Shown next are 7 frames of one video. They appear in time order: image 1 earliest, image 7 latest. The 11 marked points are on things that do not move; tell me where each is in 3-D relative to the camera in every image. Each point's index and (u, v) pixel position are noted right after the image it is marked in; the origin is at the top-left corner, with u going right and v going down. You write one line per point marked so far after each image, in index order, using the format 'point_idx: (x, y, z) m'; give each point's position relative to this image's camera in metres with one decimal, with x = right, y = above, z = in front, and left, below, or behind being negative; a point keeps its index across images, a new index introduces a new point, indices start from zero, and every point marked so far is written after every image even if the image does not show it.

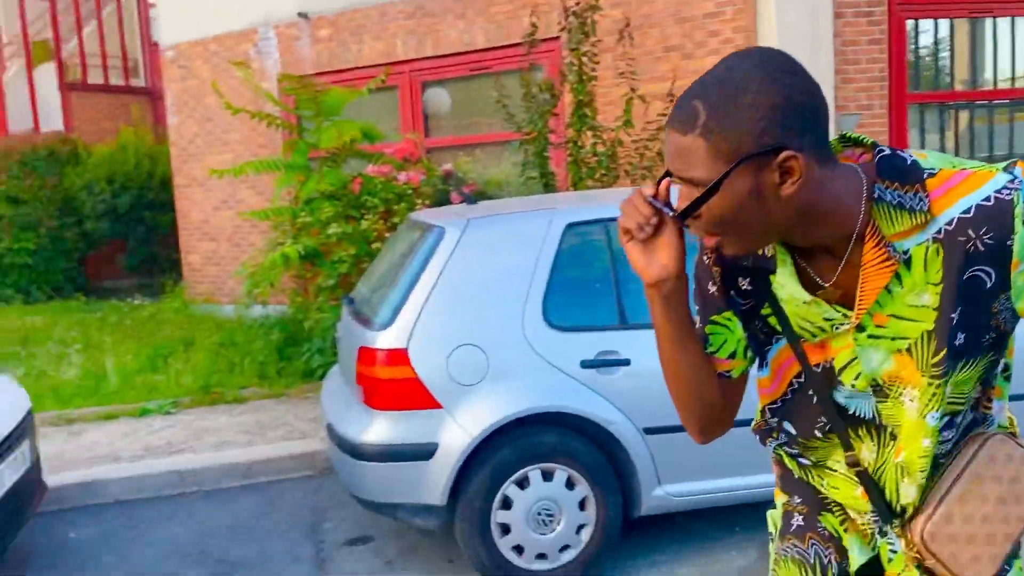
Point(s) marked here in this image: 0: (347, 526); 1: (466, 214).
0: (-0.8, -1.2, +4.4) m
1: (-0.2, +0.3, +3.8) m
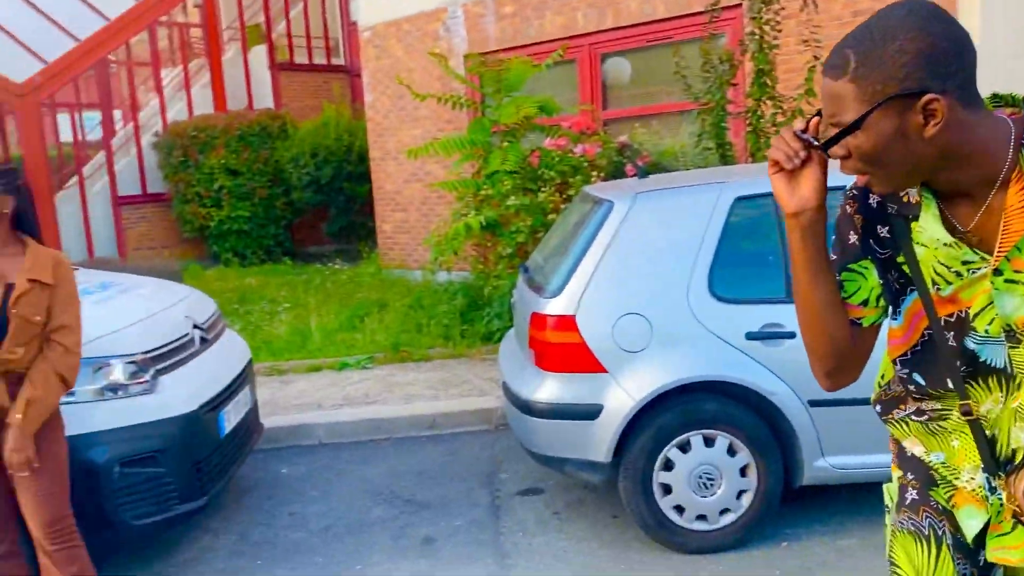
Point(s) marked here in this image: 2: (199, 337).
0: (+0.1, -1.0, +4.8) m
1: (+0.6, +0.5, +4.0) m
2: (-1.6, -0.2, +4.4) m
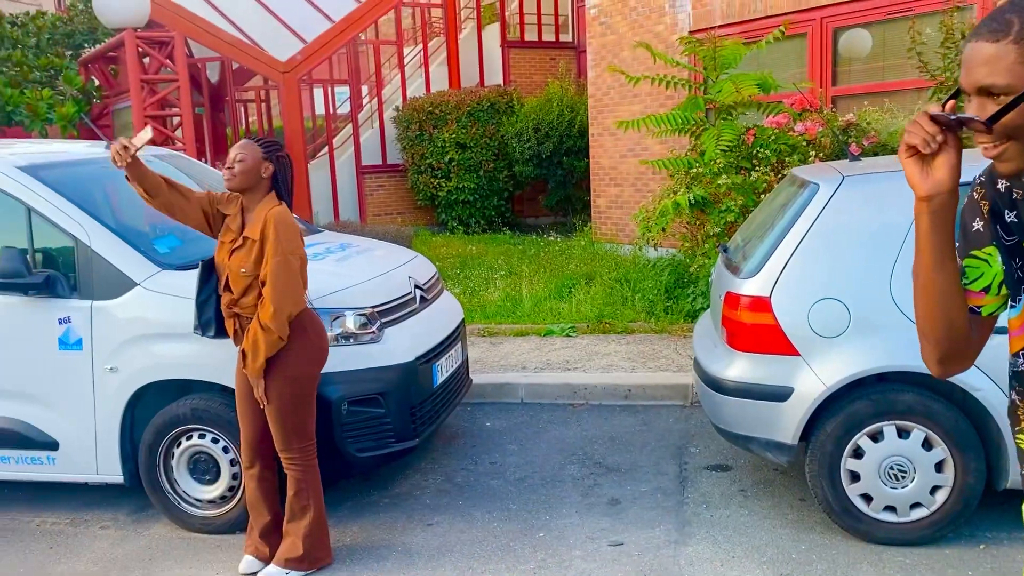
0: (+1.1, -0.9, +4.8) m
1: (+1.5, +0.5, +3.9) m
2: (-0.5, 0.0, +4.9) m
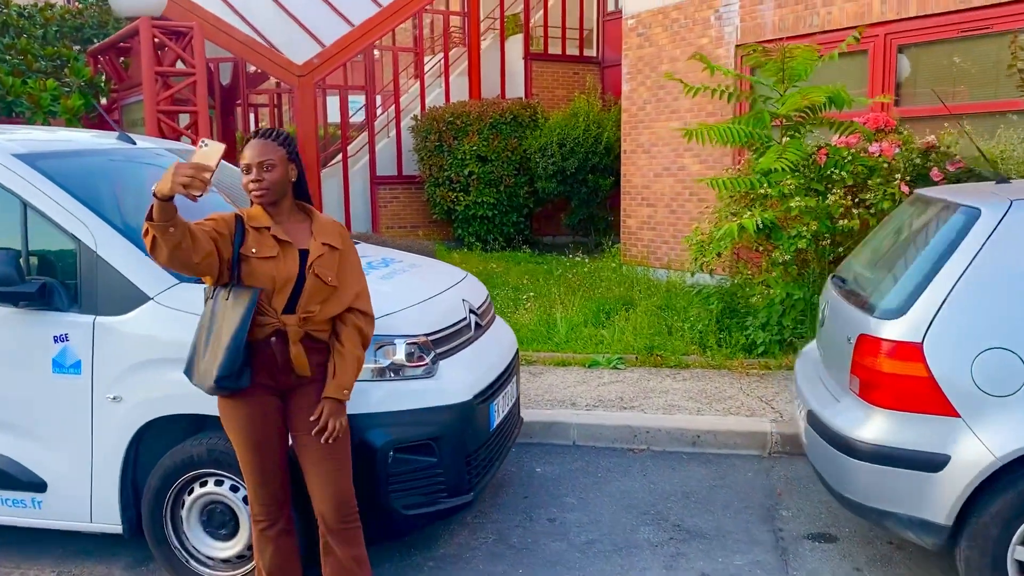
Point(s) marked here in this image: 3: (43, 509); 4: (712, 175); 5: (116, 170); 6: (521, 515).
0: (+1.4, -1.1, +4.2) m
1: (+1.9, +0.3, +3.3) m
2: (-0.2, -0.2, +4.2) m
3: (-2.0, -0.9, +3.7) m
4: (+2.4, +1.4, +10.6) m
5: (-1.9, +0.6, +4.1) m
6: (0.0, -1.1, +4.3) m
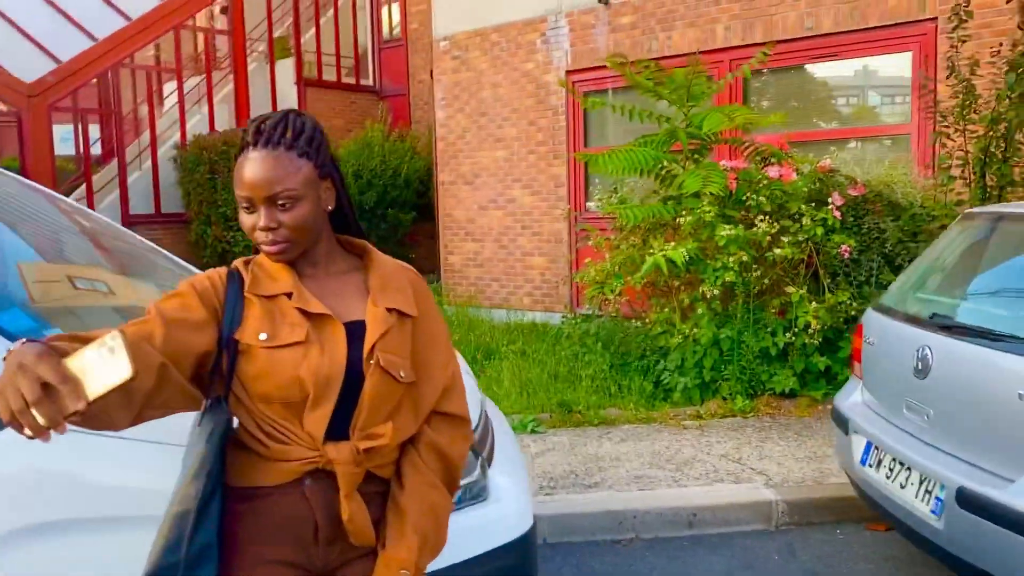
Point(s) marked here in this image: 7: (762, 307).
0: (+1.5, -1.3, +3.4) m
1: (+2.1, +0.2, +2.8) m
2: (-0.1, -0.4, +3.0) m
3: (-1.6, -1.2, +1.9) m
4: (+0.4, +0.9, +9.9) m
5: (-1.7, +0.3, +2.4) m
6: (+0.1, -1.3, +3.1) m
7: (+1.7, -0.1, +6.0) m
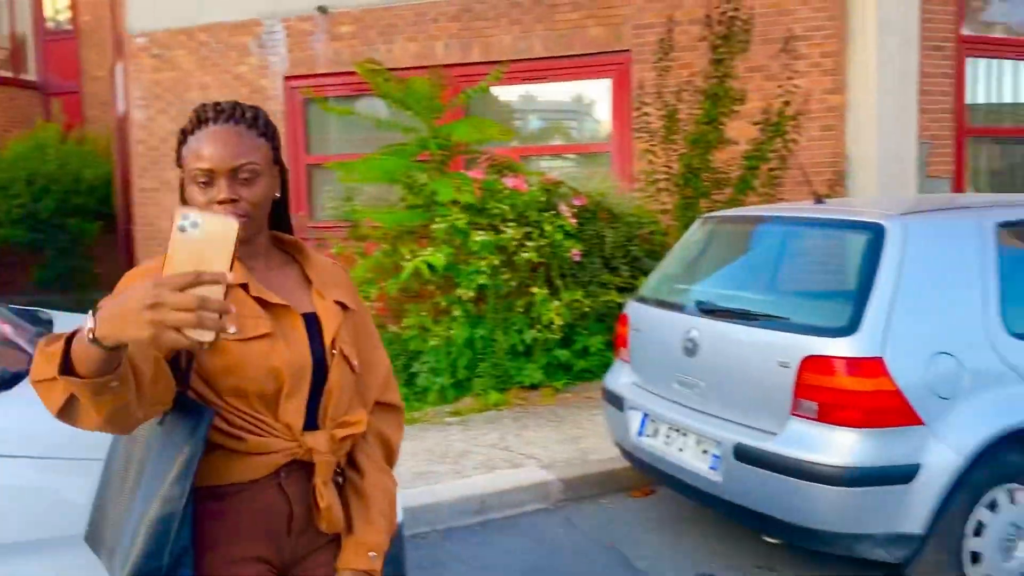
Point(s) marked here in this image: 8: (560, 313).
0: (+0.7, -1.2, +3.9) m
1: (+1.5, +0.3, +3.5) m
2: (-0.7, -0.4, +3.0) m
3: (-1.7, -1.2, +1.5) m
4: (-2.7, +0.8, +9.6) m
5: (-2.0, +0.2, +1.9) m
6: (-0.4, -1.3, +3.2) m
7: (0.0, -0.1, +6.5) m
8: (+0.3, -0.2, +6.3) m
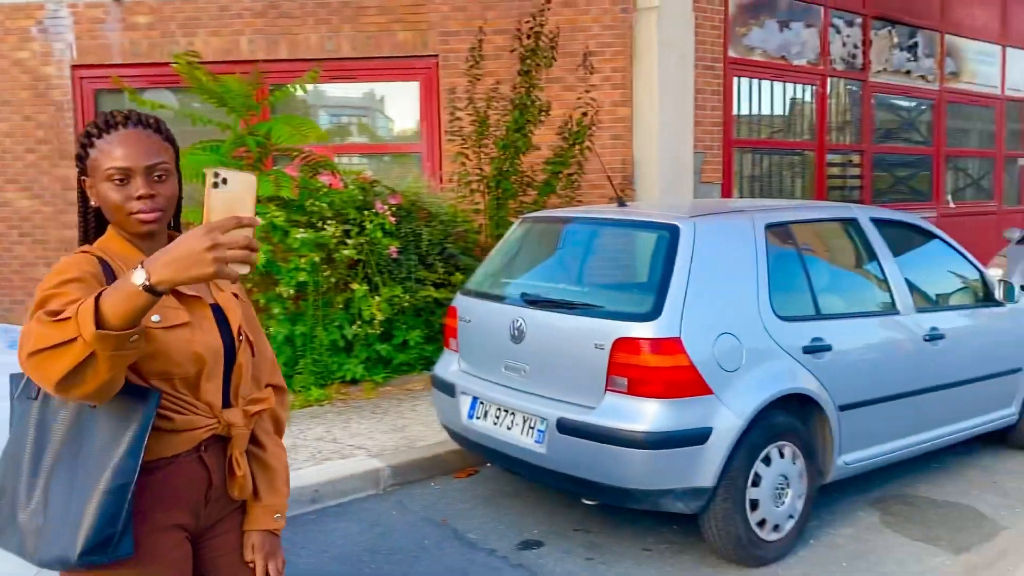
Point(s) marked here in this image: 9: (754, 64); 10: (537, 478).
0: (-0.1, -1.2, +4.3) m
1: (+0.7, +0.3, +4.1) m
2: (-1.2, -0.4, +3.1) m
3: (-1.8, -1.2, +1.4) m
4: (-4.7, +0.8, +9.1) m
5: (-2.2, +0.2, +1.7) m
6: (-1.0, -1.3, +3.3) m
7: (-1.4, -0.1, +6.6) m
8: (-1.0, -0.2, +6.5) m
9: (+2.6, +2.4, +9.6) m
10: (+0.1, -0.9, +4.1) m
